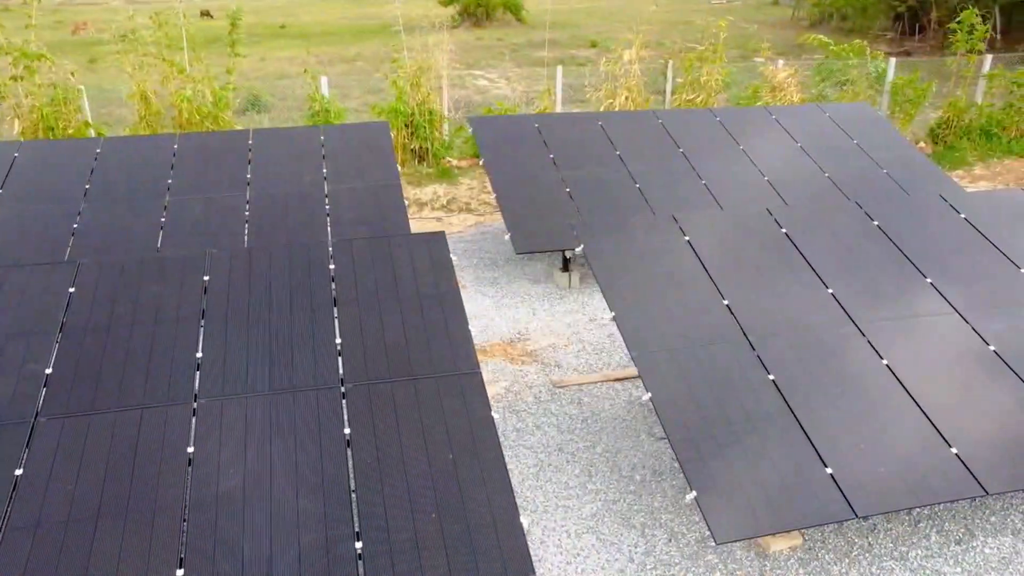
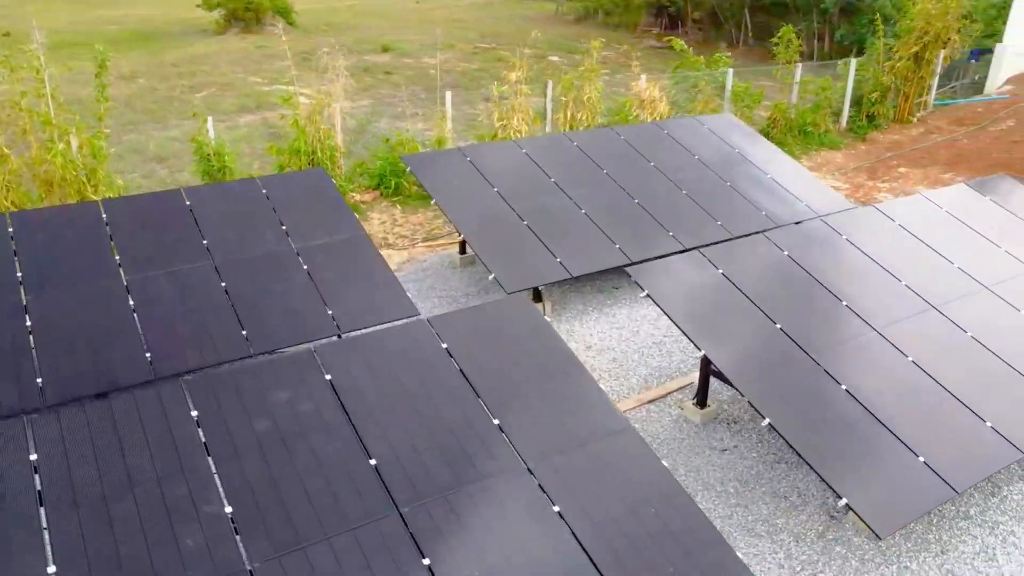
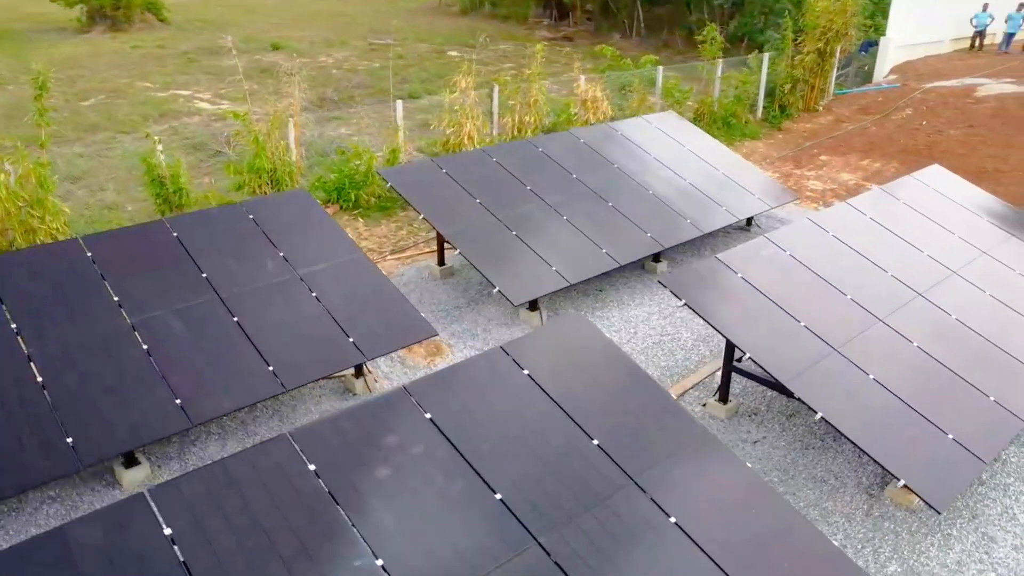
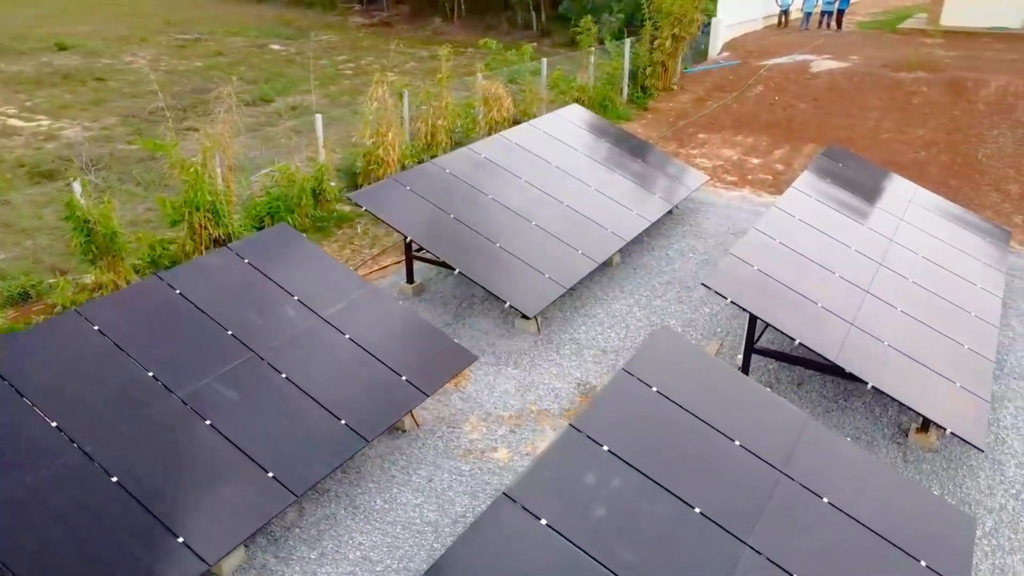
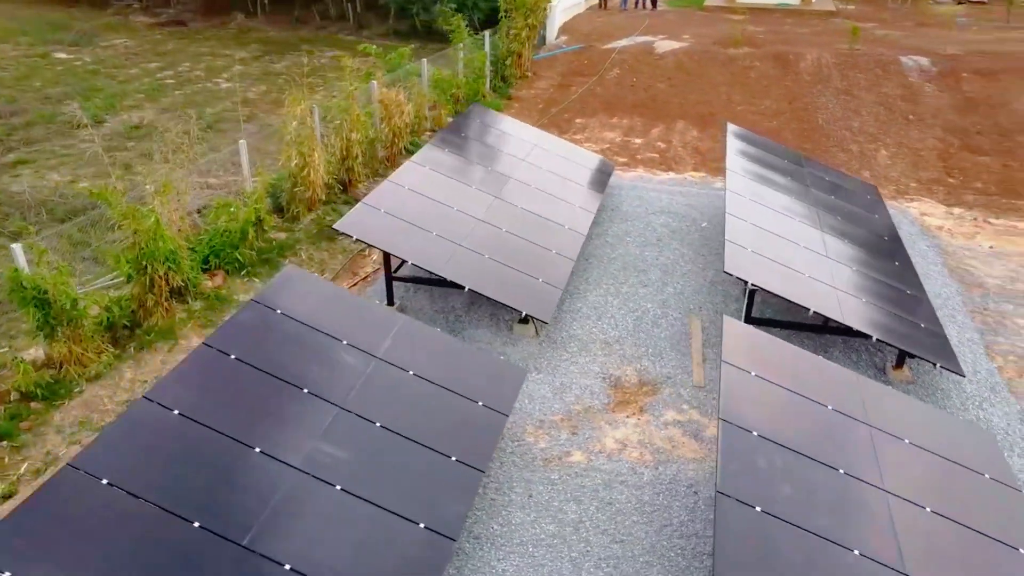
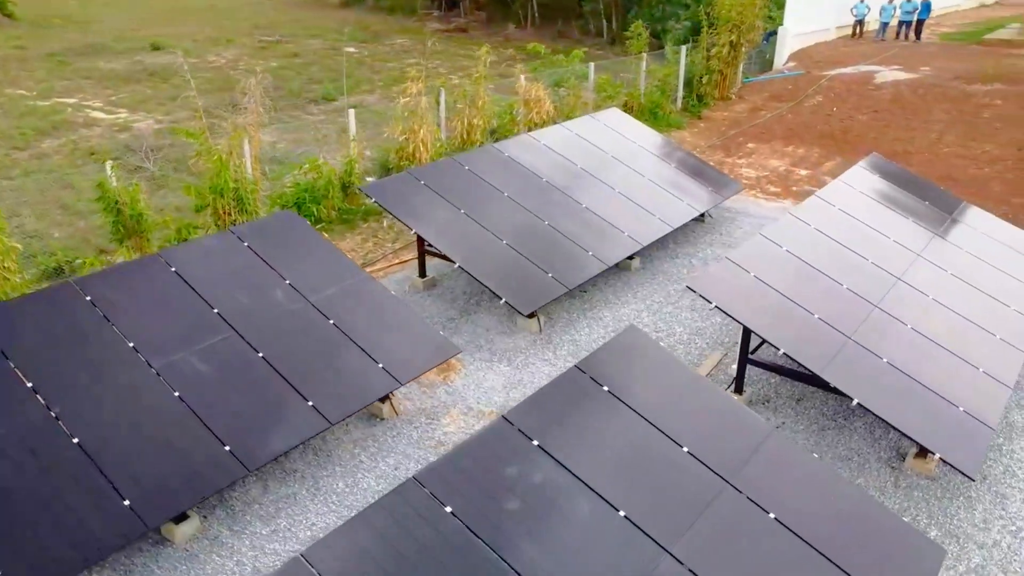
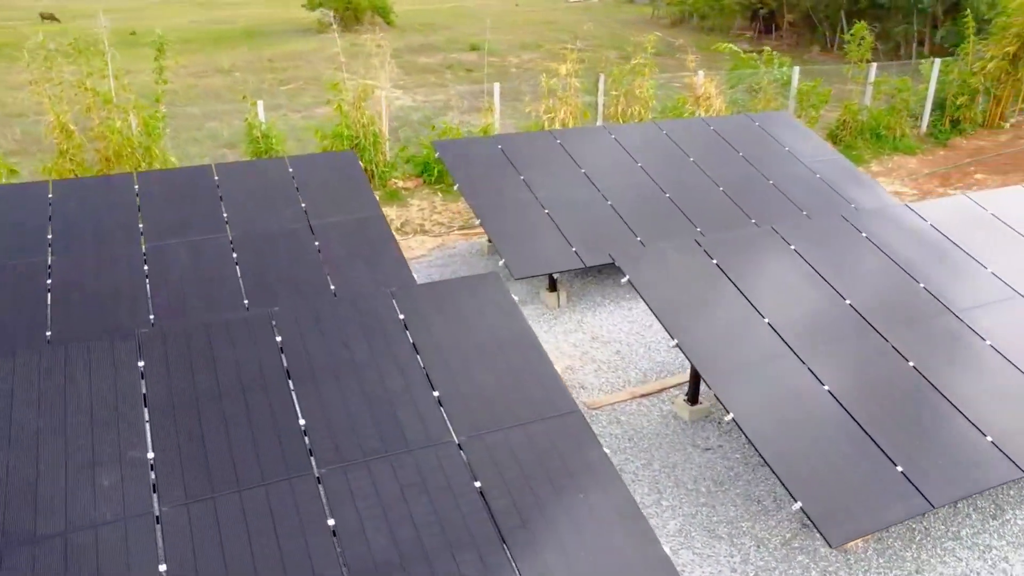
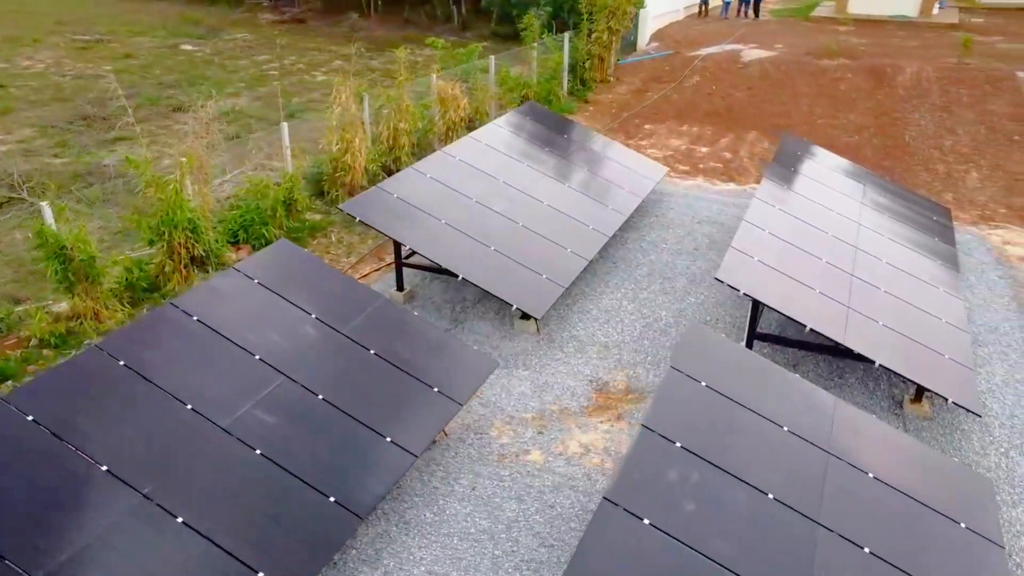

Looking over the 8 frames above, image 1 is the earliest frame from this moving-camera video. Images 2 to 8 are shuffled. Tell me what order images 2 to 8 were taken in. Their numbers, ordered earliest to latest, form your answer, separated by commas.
7, 2, 3, 6, 4, 8, 5
